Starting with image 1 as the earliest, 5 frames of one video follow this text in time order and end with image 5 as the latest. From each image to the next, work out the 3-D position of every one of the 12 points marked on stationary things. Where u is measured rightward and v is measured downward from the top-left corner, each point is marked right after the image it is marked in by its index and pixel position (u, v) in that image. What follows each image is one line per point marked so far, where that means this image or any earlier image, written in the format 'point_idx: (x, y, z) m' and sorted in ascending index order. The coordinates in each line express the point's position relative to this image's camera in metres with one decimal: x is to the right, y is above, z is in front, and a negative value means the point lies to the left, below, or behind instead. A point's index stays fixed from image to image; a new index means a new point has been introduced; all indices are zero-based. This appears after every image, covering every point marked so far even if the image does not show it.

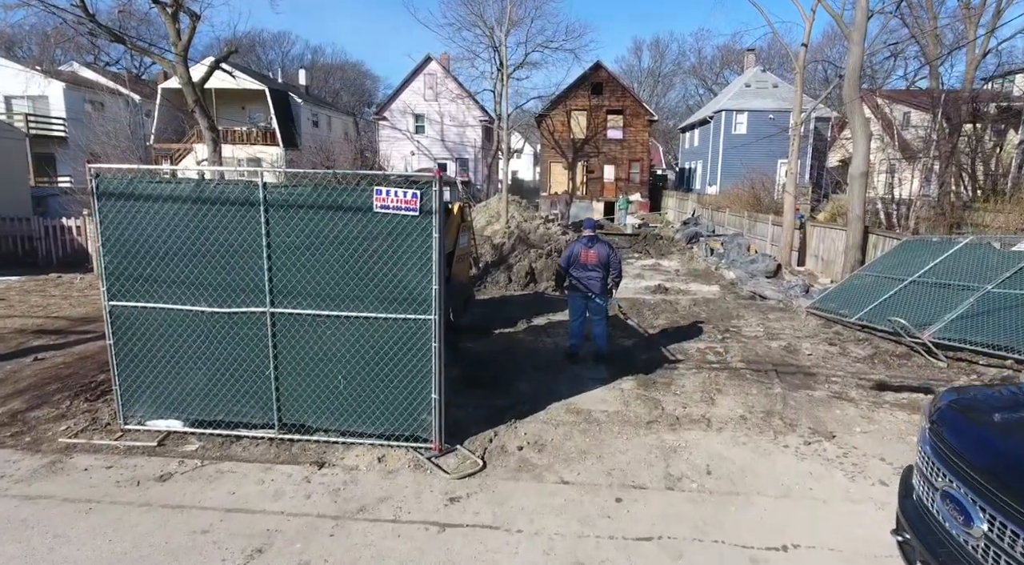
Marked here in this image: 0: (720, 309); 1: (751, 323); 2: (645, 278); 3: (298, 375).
0: (+3.5, -0.5, +10.8) m
1: (+3.7, -0.6, +9.8) m
2: (+3.1, +0.1, +14.6) m
3: (-1.7, -0.7, +4.9) m
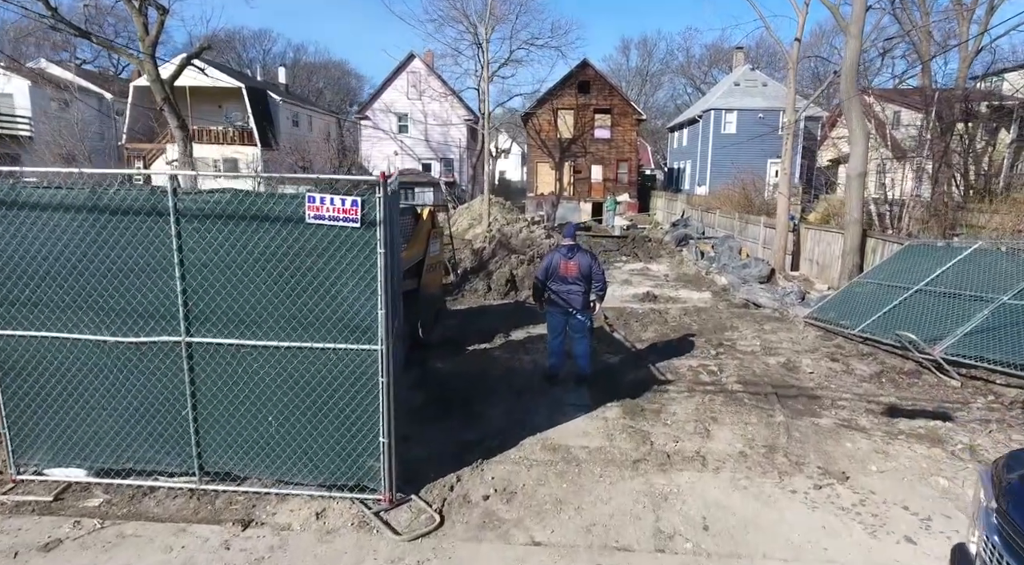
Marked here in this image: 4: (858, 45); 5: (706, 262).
0: (+3.2, -0.6, +10.1) m
1: (+3.4, -0.8, +9.1) m
2: (+2.7, 0.0, +13.9) m
3: (-1.9, -0.9, +4.2) m
4: (+6.5, +4.5, +11.9) m
5: (+4.9, +0.5, +15.9) m
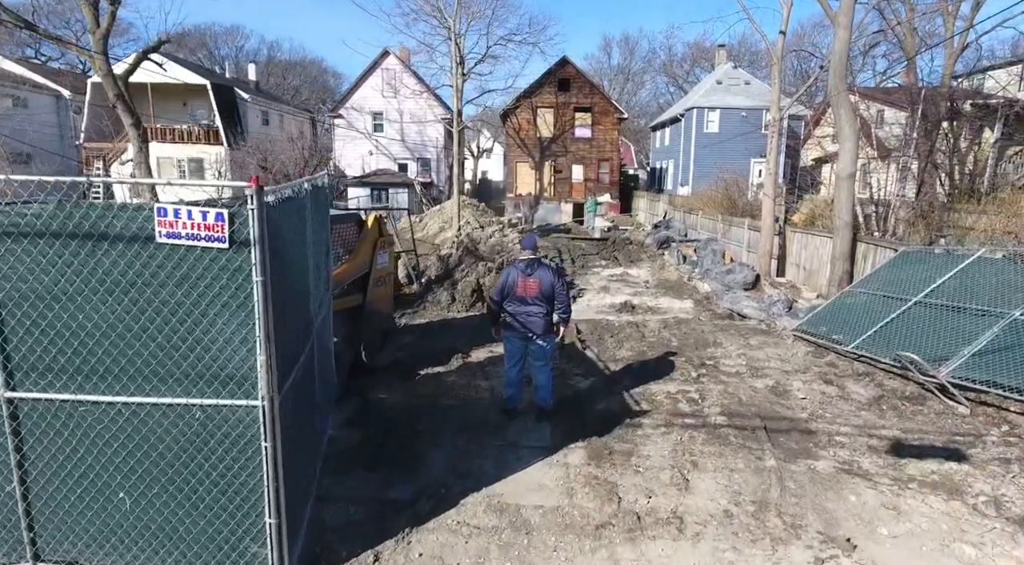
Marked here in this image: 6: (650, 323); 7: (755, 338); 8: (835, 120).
0: (+2.7, -0.7, +9.3) m
1: (+2.9, -0.9, +8.3) m
2: (+2.0, -0.2, +13.1) m
3: (-2.3, -1.1, +3.2) m
4: (+5.9, +4.4, +11.2) m
5: (+4.2, +0.4, +15.1) m
6: (+2.2, -0.6, +9.9) m
7: (+3.5, -0.8, +9.1) m
8: (+5.7, +2.9, +11.1) m
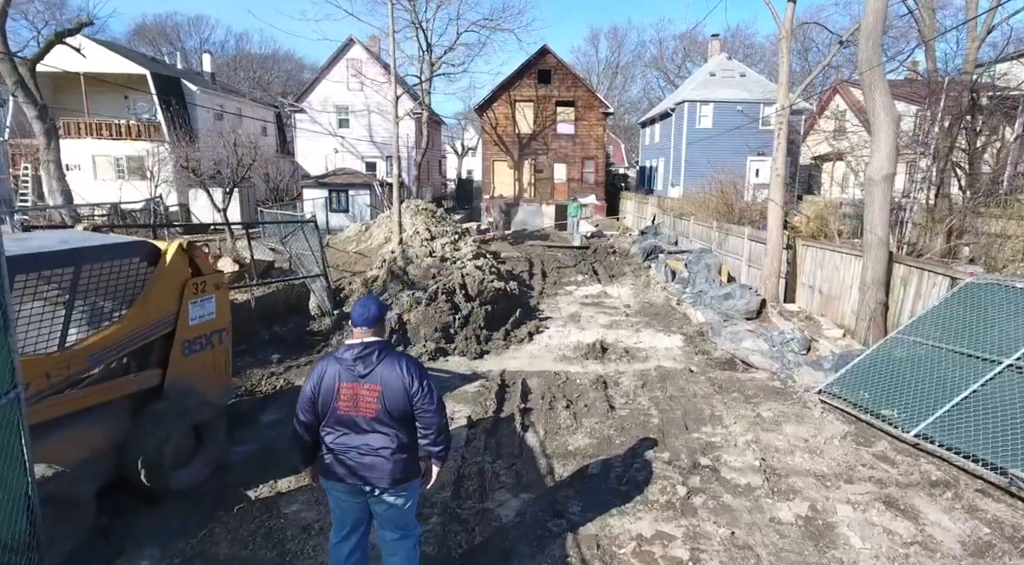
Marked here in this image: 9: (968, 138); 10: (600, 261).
0: (+1.8, -1.2, +6.7) m
1: (+2.0, -1.4, +5.7) m
2: (+1.1, -0.7, +10.5) m
3: (-3.1, -1.6, +0.6) m
4: (+5.0, +3.9, +8.6) m
5: (+3.3, -0.1, +12.6) m
6: (+1.3, -1.1, +7.3) m
7: (+2.7, -1.3, +6.5) m
8: (+4.8, +2.4, +8.6) m
9: (+10.5, +3.4, +14.7) m
10: (+2.5, +0.6, +17.7) m
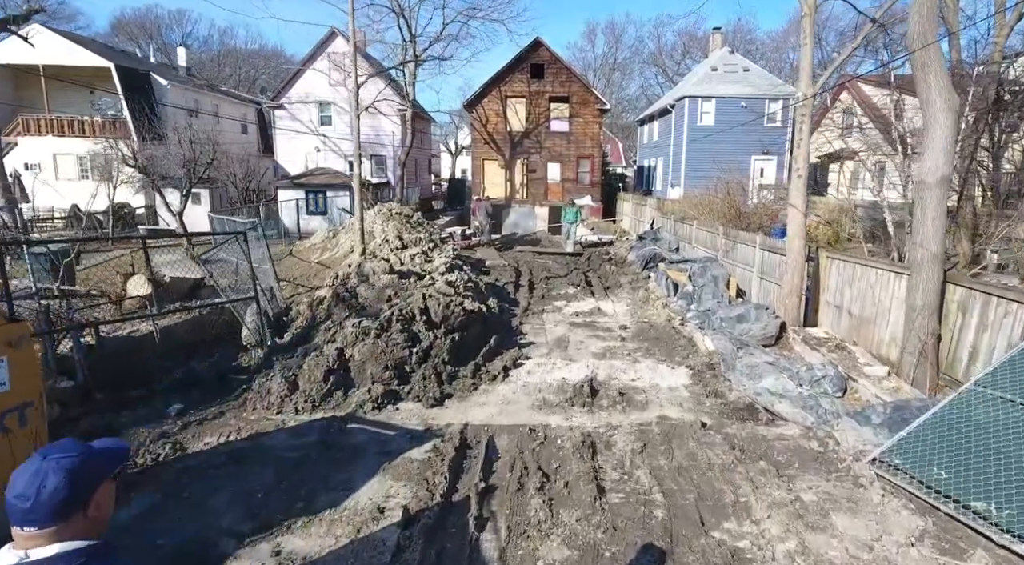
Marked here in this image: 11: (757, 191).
0: (+1.5, -1.5, +5.1) m
1: (+1.7, -1.7, +4.1) m
2: (+0.8, -1.0, +8.9) m
3: (-3.4, -1.8, -1.0) m
4: (+4.7, +3.6, +7.0) m
5: (+2.9, -0.4, +11.0) m
6: (+1.0, -1.4, +5.7) m
7: (+2.3, -1.6, +4.9) m
8: (+4.5, +2.1, +7.0) m
9: (+10.1, +3.1, +13.2) m
10: (+2.1, +0.4, +16.0) m
11: (+6.7, +2.5, +17.0) m
